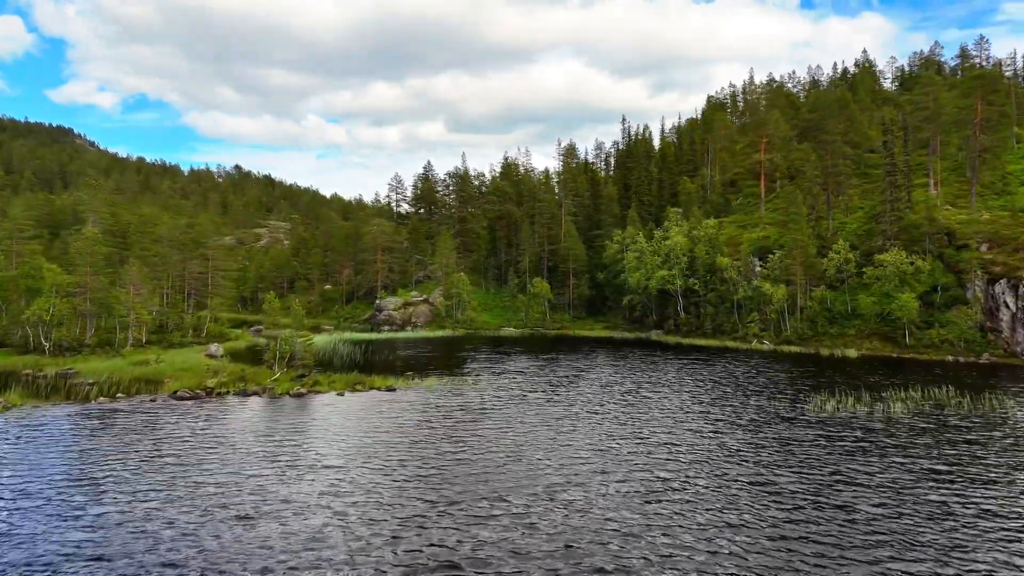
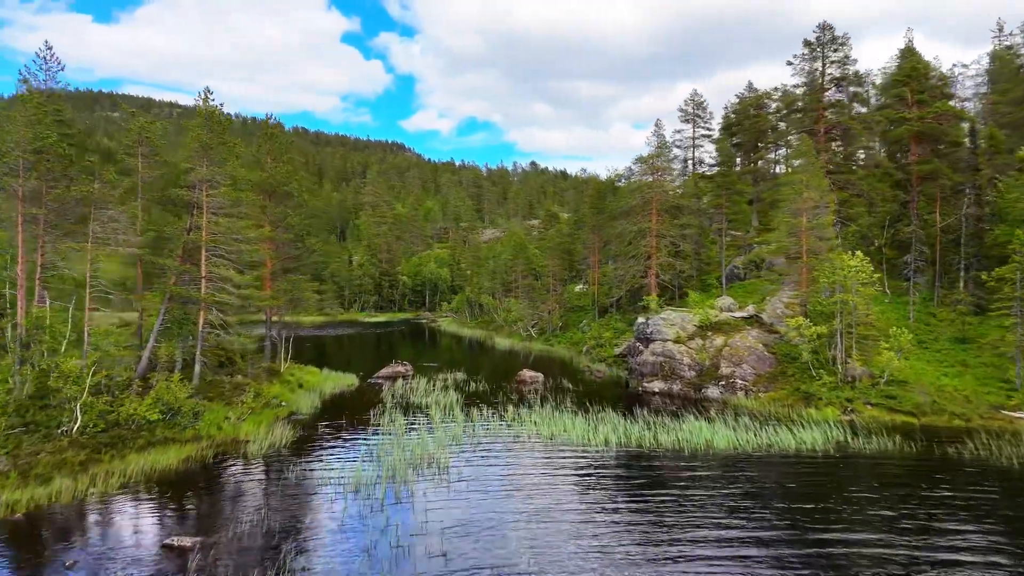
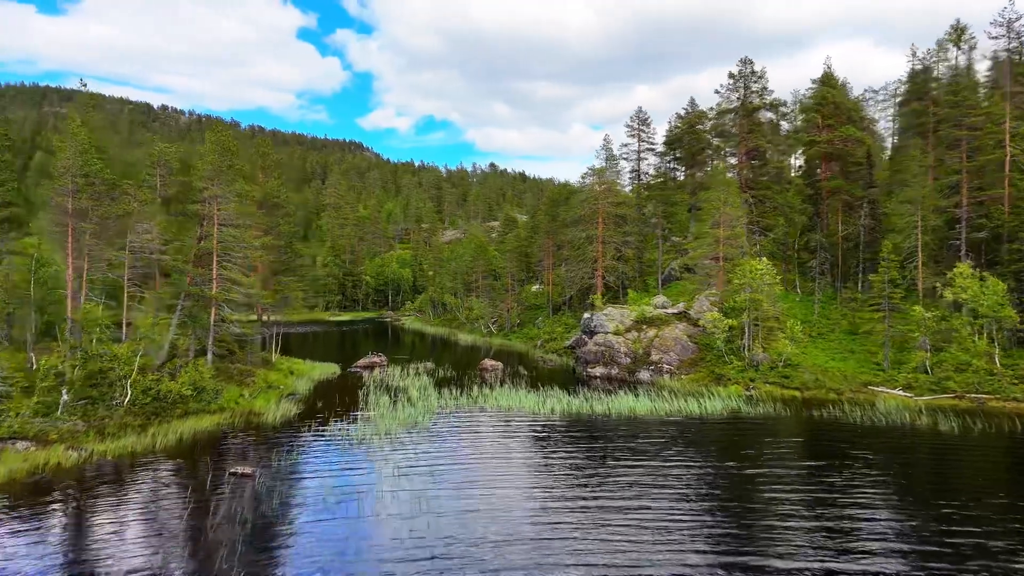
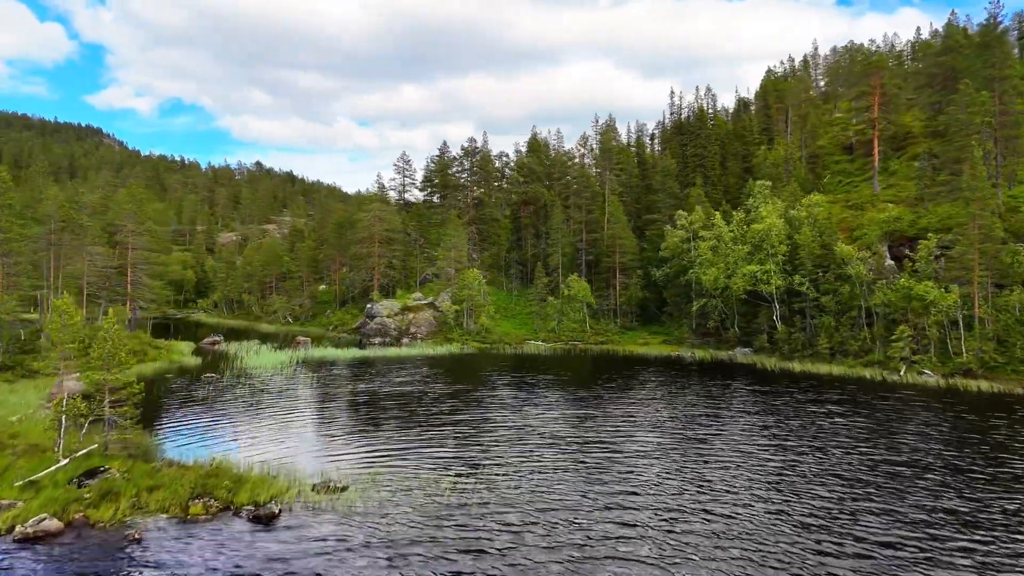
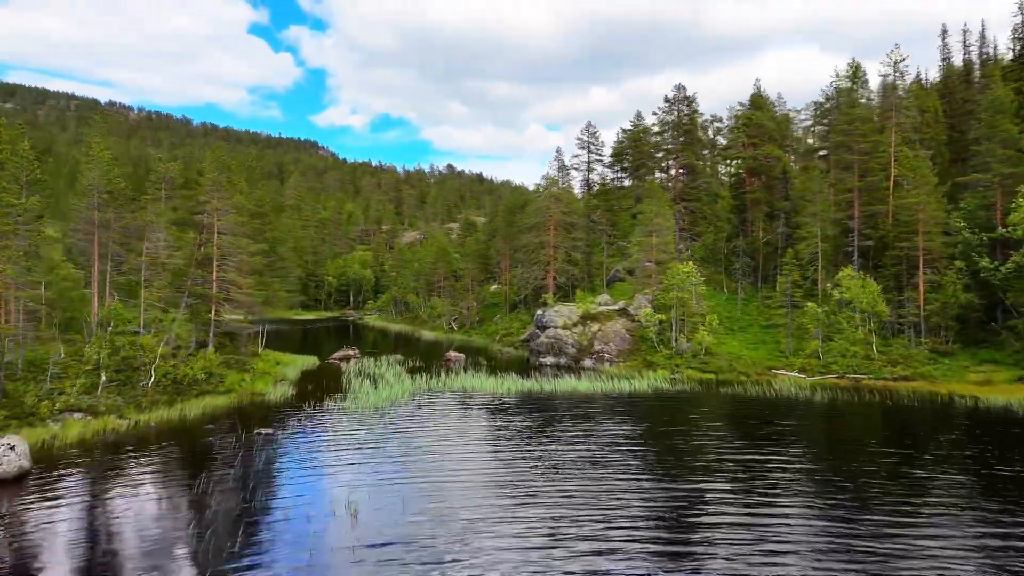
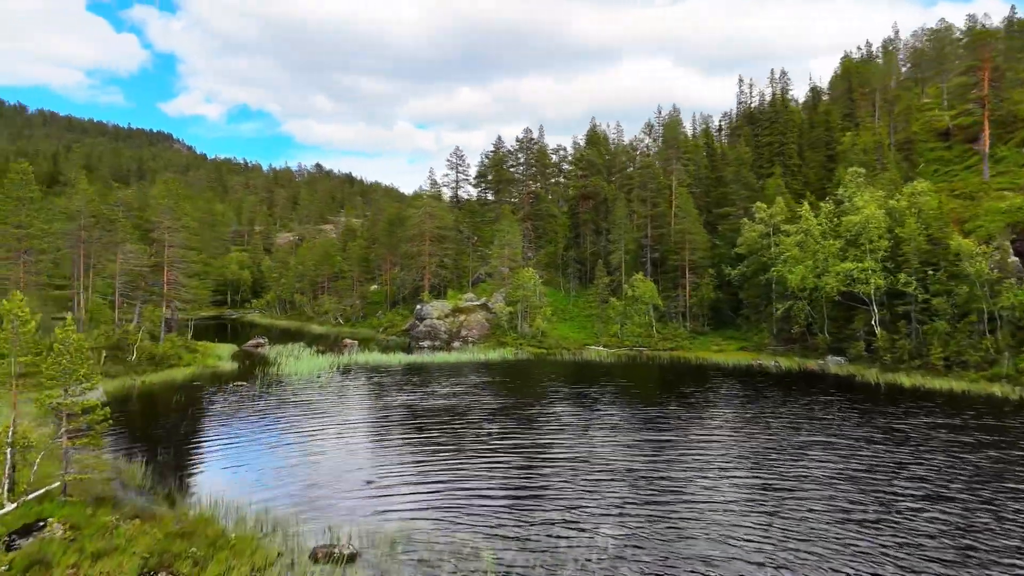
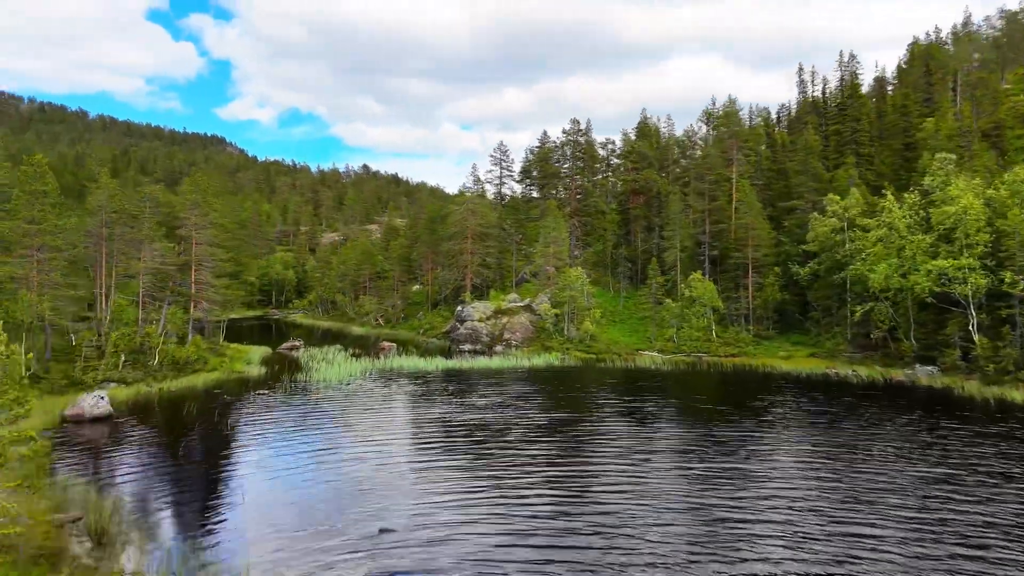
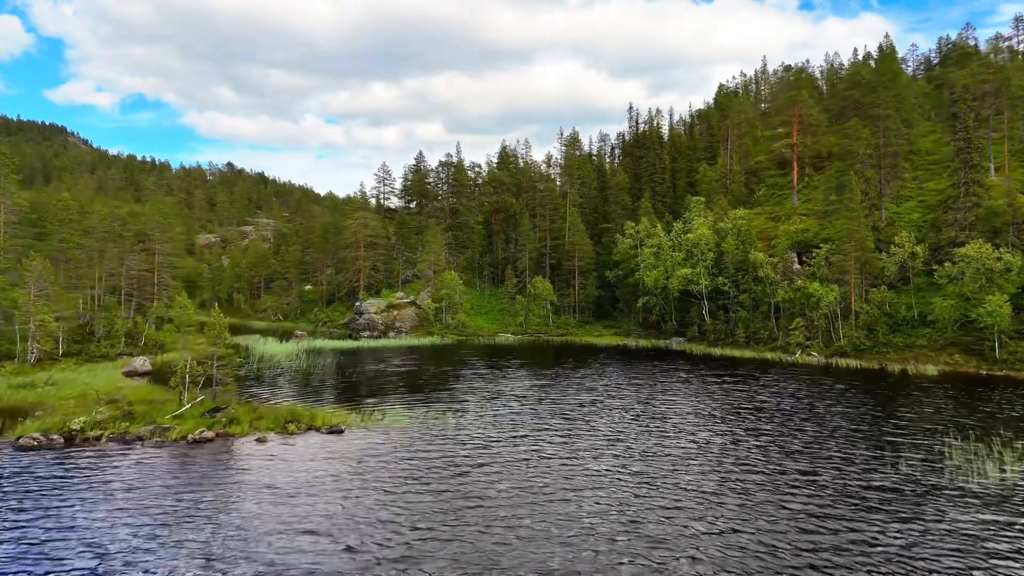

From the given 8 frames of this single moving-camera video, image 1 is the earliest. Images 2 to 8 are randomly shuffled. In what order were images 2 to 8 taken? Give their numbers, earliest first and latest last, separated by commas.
8, 4, 6, 7, 5, 3, 2
